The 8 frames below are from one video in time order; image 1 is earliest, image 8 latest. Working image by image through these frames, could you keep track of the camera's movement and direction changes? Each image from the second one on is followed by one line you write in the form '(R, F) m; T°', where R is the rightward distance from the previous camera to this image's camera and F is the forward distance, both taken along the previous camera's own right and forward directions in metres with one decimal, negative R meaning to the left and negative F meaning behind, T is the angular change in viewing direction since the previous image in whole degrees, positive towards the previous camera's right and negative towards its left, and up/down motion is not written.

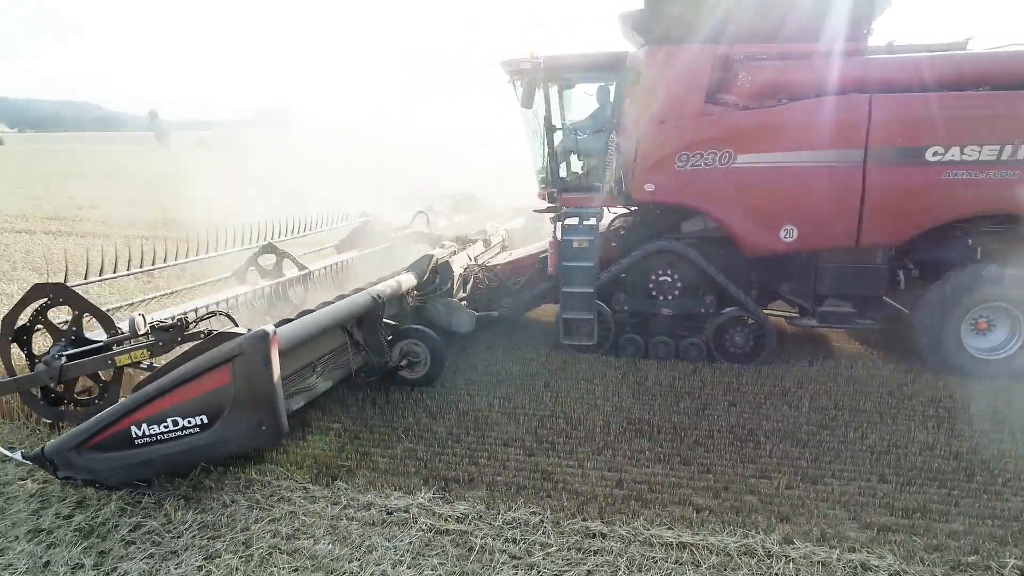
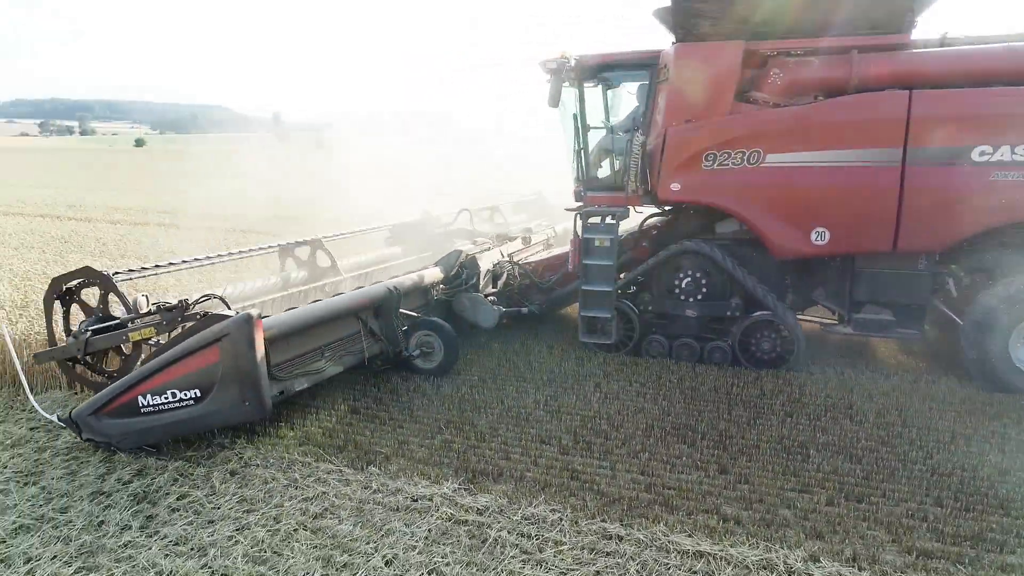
(+0.3, 0.0) m; -7°
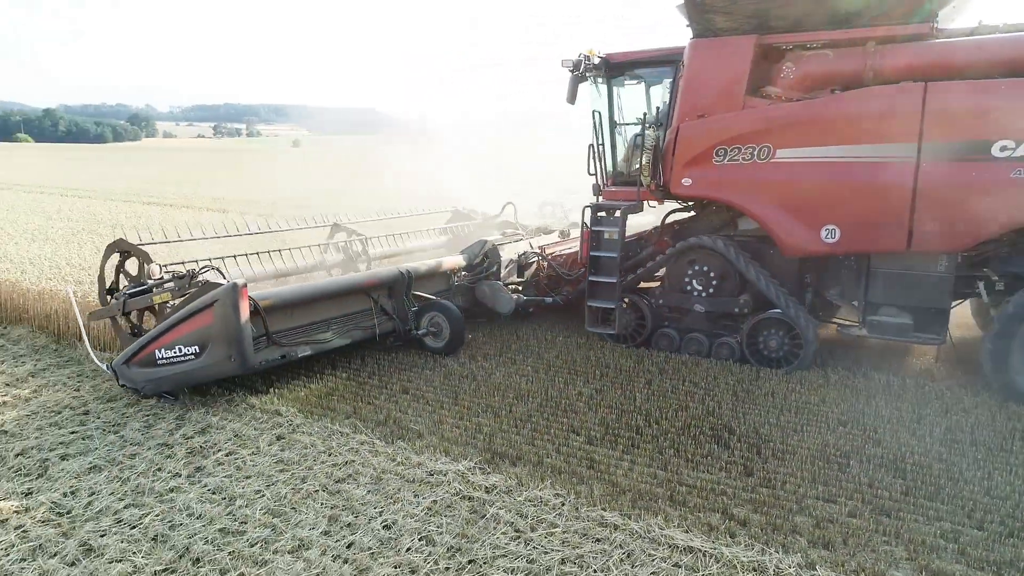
(+0.5, 0.0) m; -9°
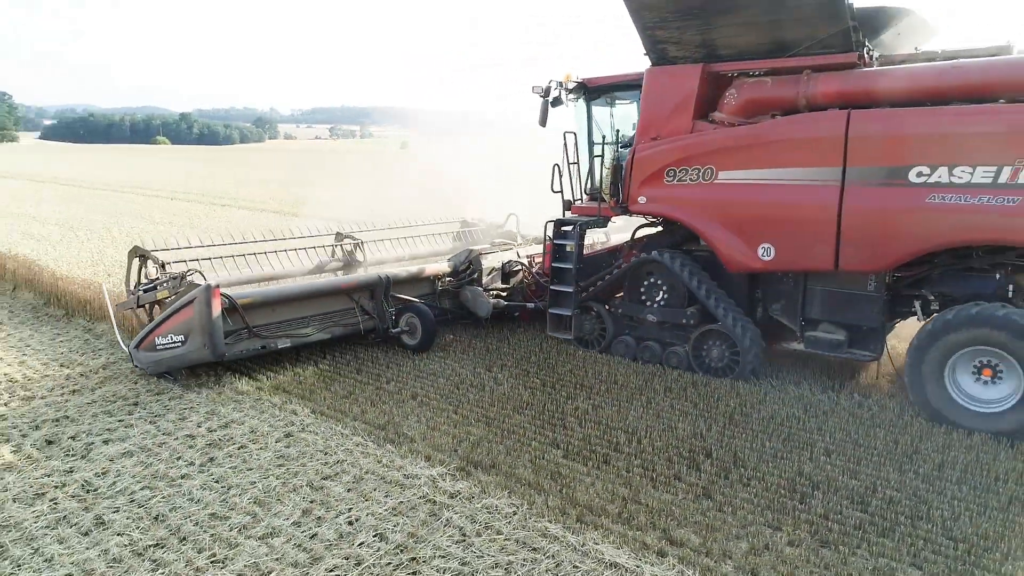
(+0.8, -0.2) m; -7°
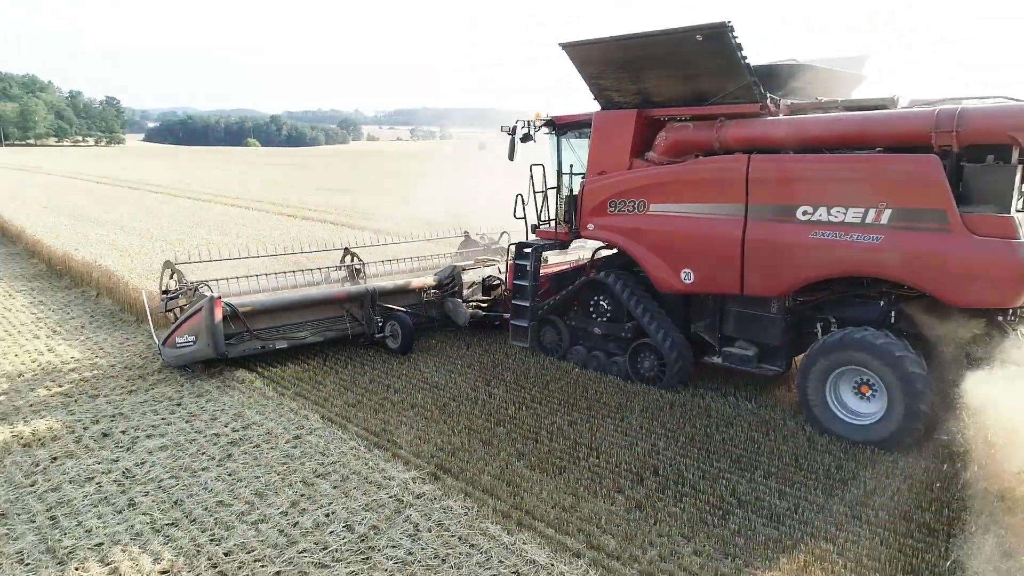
(+0.8, -0.6) m; -6°
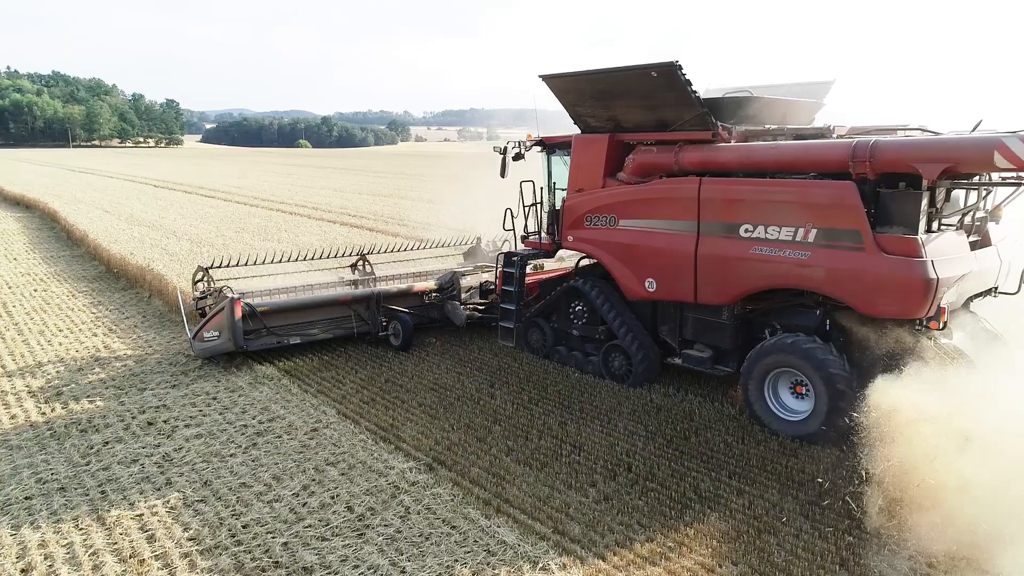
(+0.5, -0.5) m; -4°
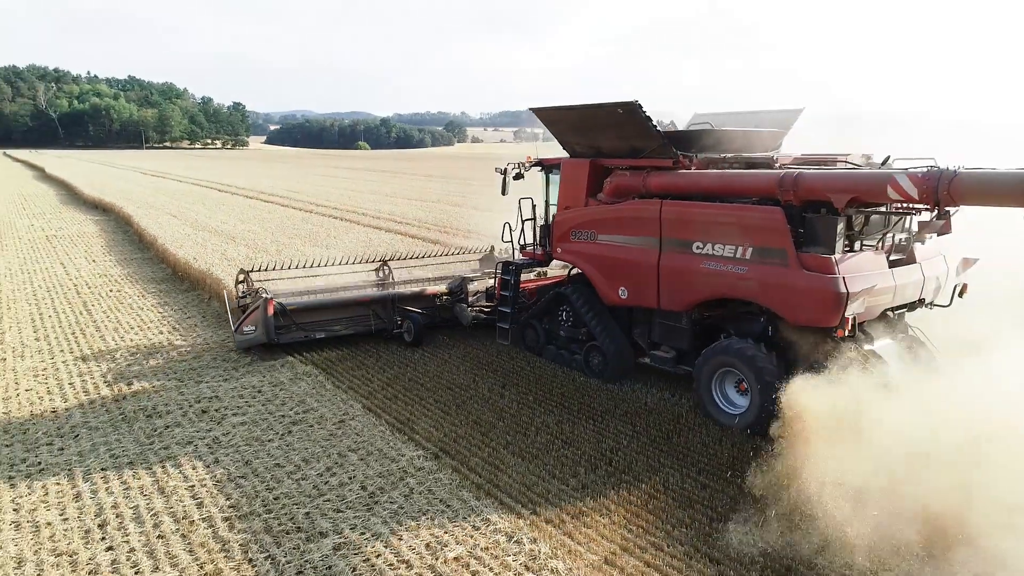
(+0.6, -0.6) m; -5°
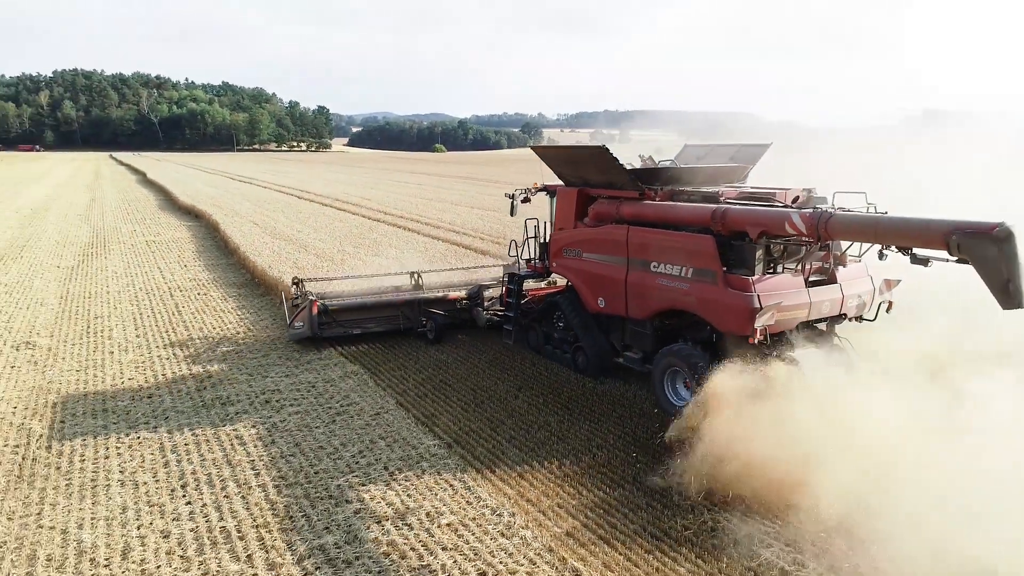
(+0.8, -0.9) m; -7°
